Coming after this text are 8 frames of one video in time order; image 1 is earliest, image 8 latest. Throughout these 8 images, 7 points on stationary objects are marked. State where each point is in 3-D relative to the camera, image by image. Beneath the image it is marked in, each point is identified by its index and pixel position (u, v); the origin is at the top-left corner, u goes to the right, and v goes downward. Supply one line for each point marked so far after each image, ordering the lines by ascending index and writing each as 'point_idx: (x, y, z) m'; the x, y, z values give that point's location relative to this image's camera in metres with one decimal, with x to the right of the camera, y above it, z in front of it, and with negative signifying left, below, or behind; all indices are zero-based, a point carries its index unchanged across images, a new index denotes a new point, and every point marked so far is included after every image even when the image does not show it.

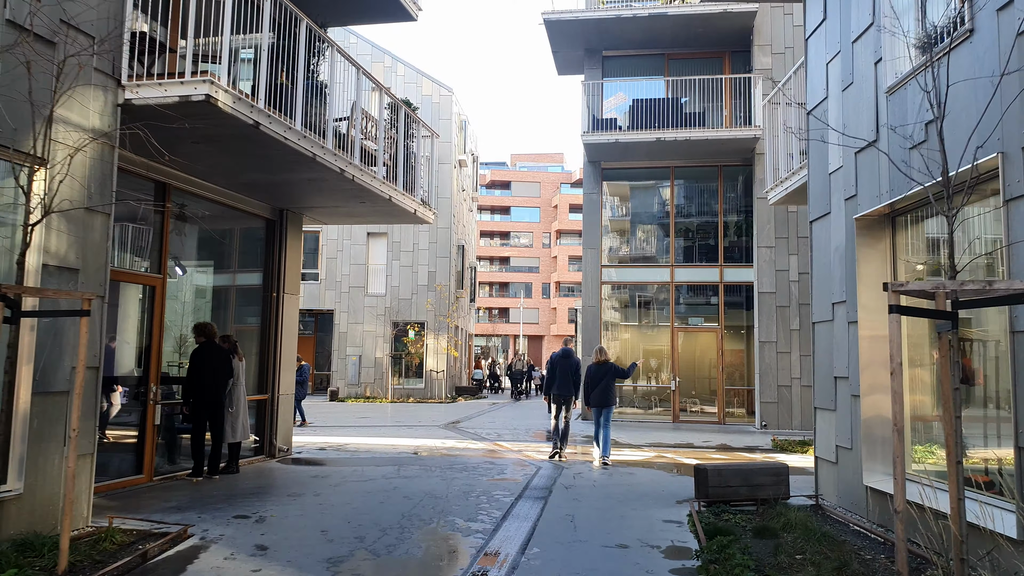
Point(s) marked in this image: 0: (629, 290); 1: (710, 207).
0: (+2.5, -0.1, +17.5) m
1: (+4.5, +1.8, +17.5) m
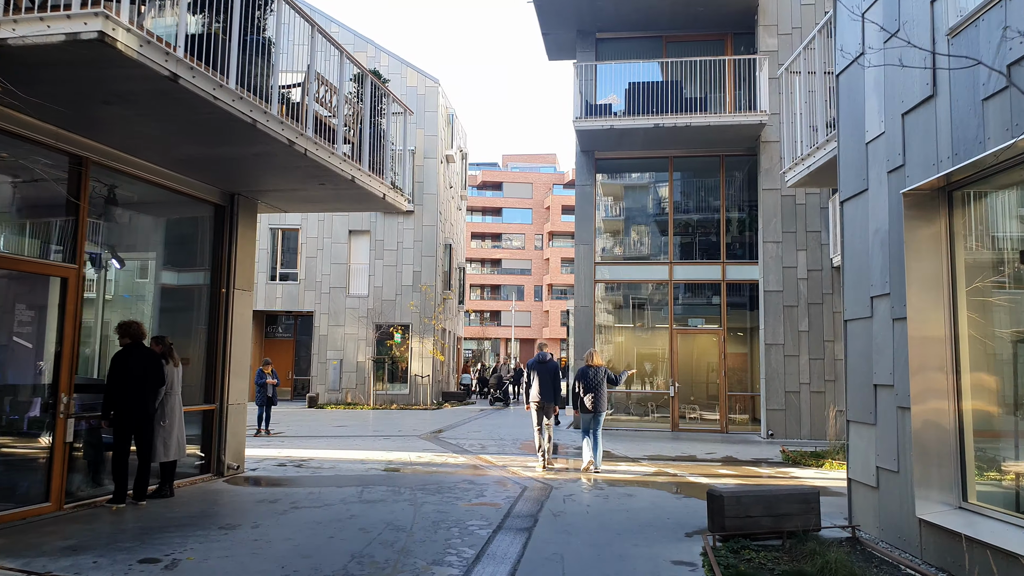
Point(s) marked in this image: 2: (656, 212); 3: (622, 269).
0: (+2.2, -0.1, +16.3) m
1: (+4.2, +1.8, +16.4) m
2: (+3.0, +1.6, +16.5) m
3: (+2.3, +0.4, +16.4) m
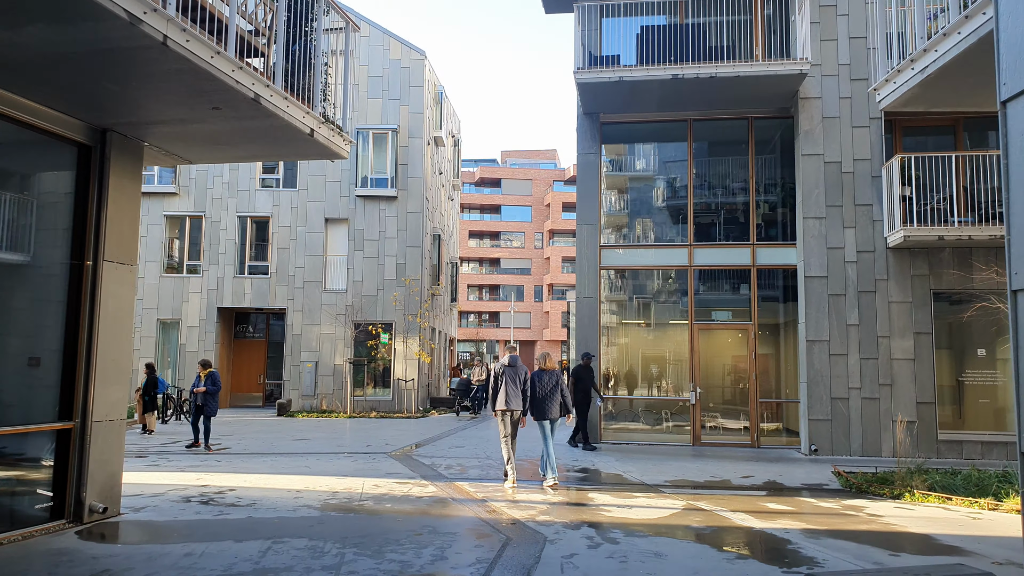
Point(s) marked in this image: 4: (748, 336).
0: (+2.0, +0.1, +13.9) m
1: (+4.0, +2.0, +13.9) m
2: (+2.8, +1.8, +14.1) m
3: (+2.2, +0.6, +13.9) m
4: (+4.1, -0.8, +13.4) m
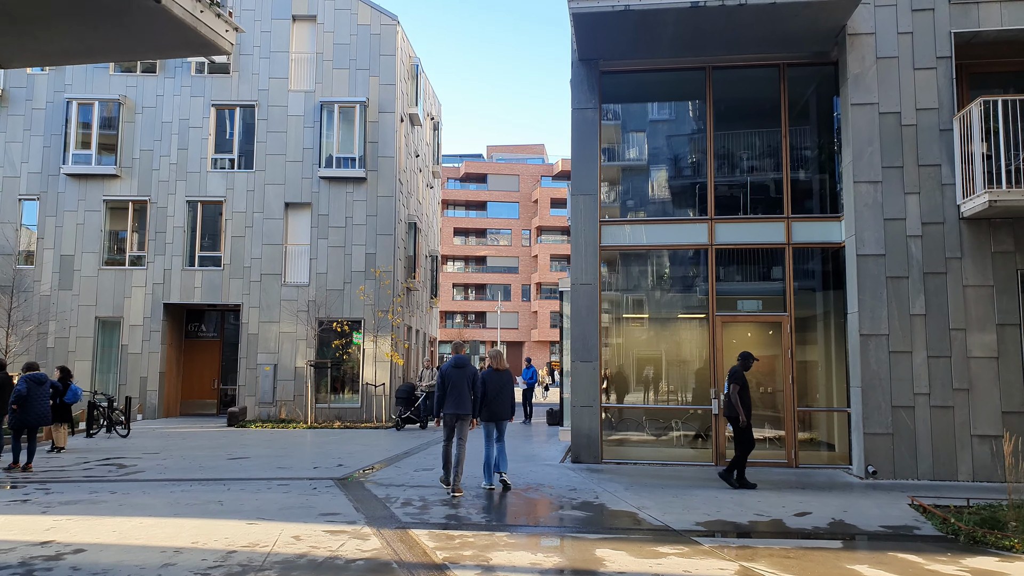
0: (+1.8, +0.3, +11.4) m
1: (+3.7, +2.3, +11.5) m
2: (+2.5, +2.0, +11.7) m
3: (+1.9, +0.9, +11.5) m
4: (+3.8, -0.6, +11.0) m
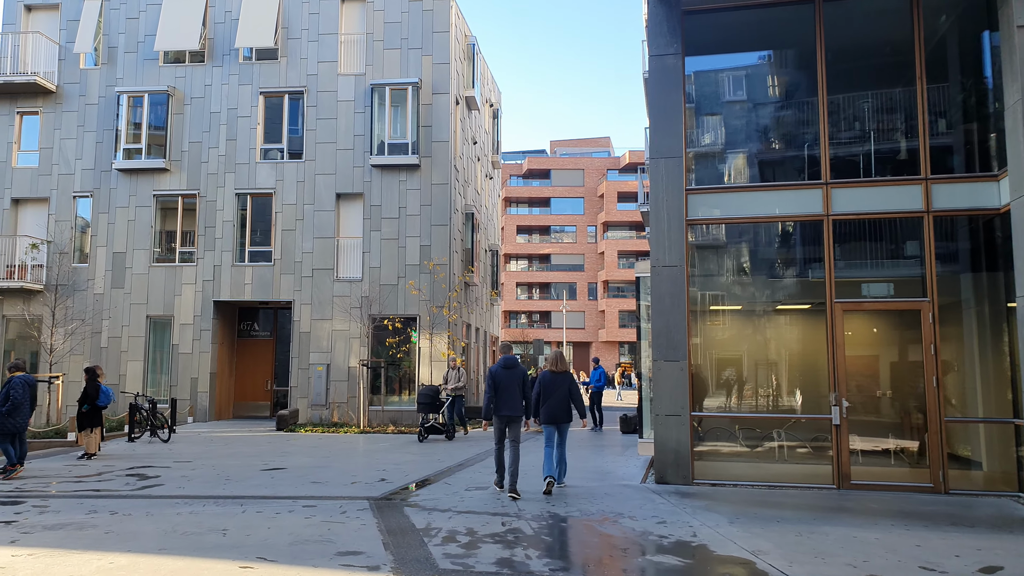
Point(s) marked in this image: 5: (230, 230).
0: (+2.6, +0.6, +9.5) m
1: (+4.6, +2.5, +9.4) m
2: (+3.4, +2.2, +9.6) m
3: (+2.7, +1.1, +9.5) m
4: (+4.6, -0.4, +8.8) m
5: (-7.1, +1.5, +19.4) m
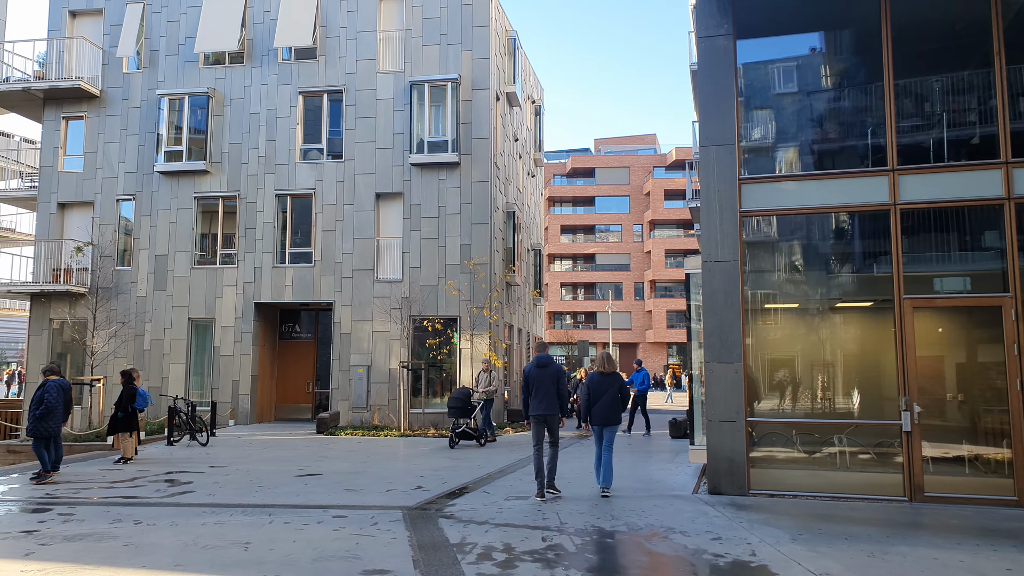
0: (+3.1, +0.6, +8.8) m
1: (+5.0, +2.6, +8.6) m
2: (+3.8, +2.3, +8.9) m
3: (+3.2, +1.1, +8.8) m
4: (+5.1, -0.3, +8.0) m
5: (-6.0, +1.4, +19.3) m
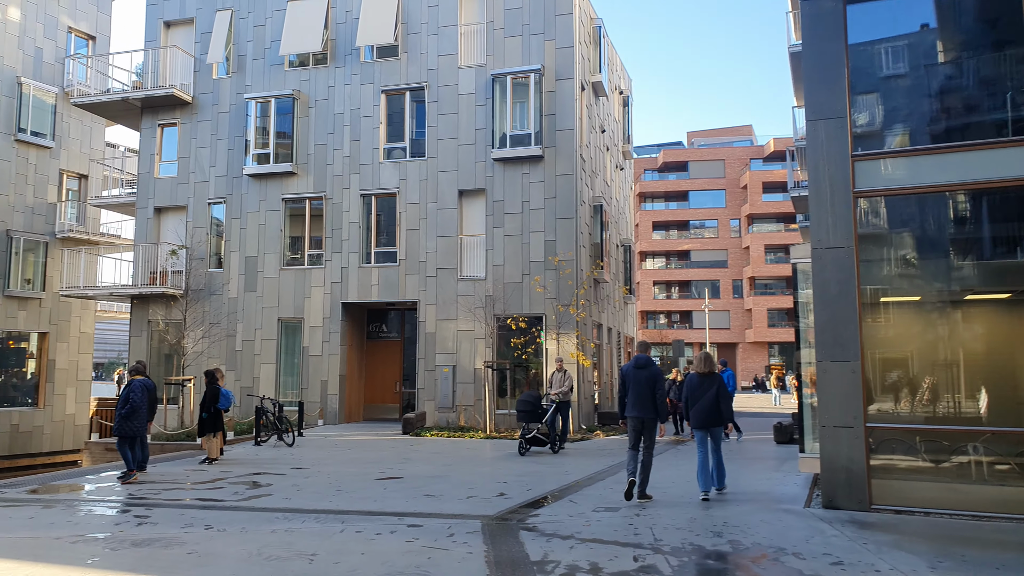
0: (+4.0, +0.7, +7.7) m
1: (+5.8, +2.7, +7.3) m
2: (+4.7, +2.4, +7.8) m
3: (+4.1, +1.2, +7.8) m
4: (+5.9, -0.2, +6.8) m
5: (-3.9, +1.4, +19.2) m
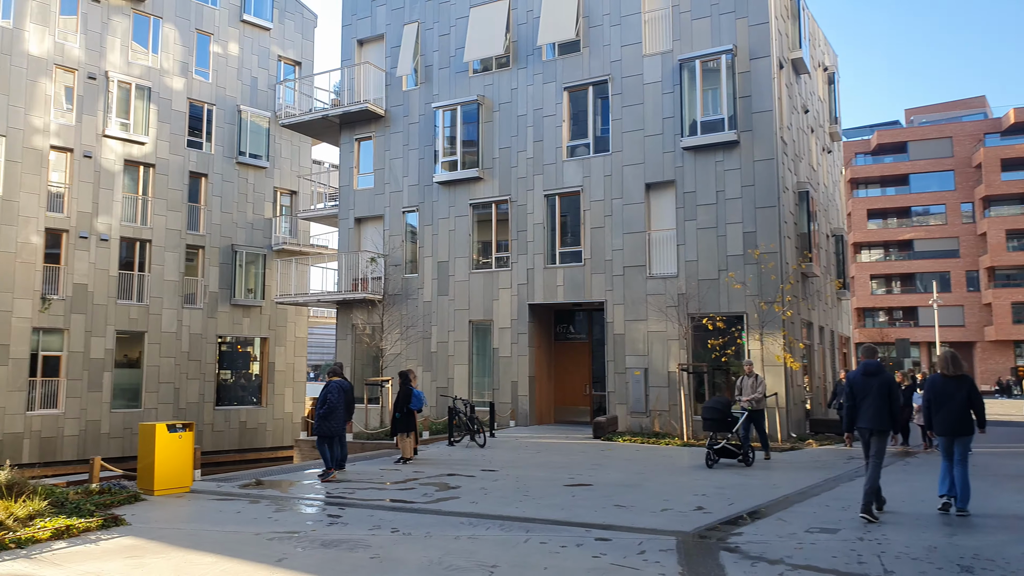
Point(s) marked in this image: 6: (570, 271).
0: (+5.5, +0.9, +6.0) m
1: (+7.2, +2.9, +5.2) m
2: (+6.2, +2.6, +5.9) m
3: (+5.6, +1.4, +6.0) m
4: (+7.2, +0.1, +4.6) m
5: (+0.7, +1.4, +19.1) m
6: (+1.4, +0.4, +18.5) m
